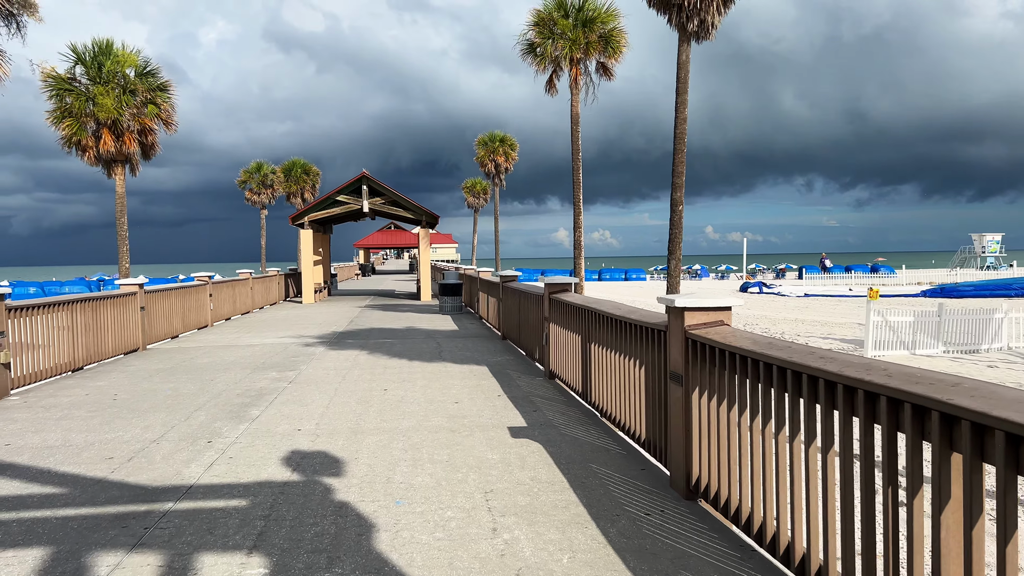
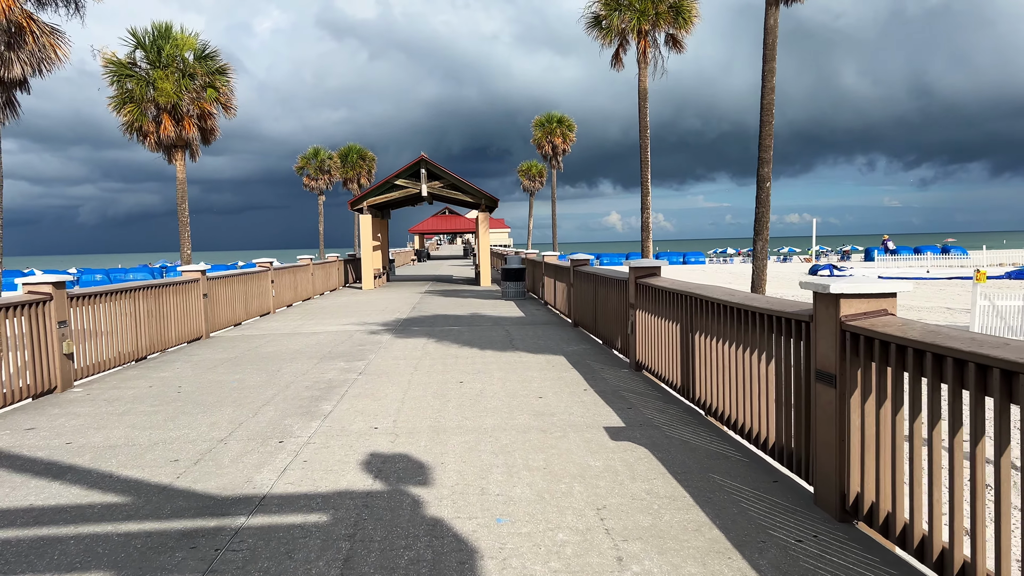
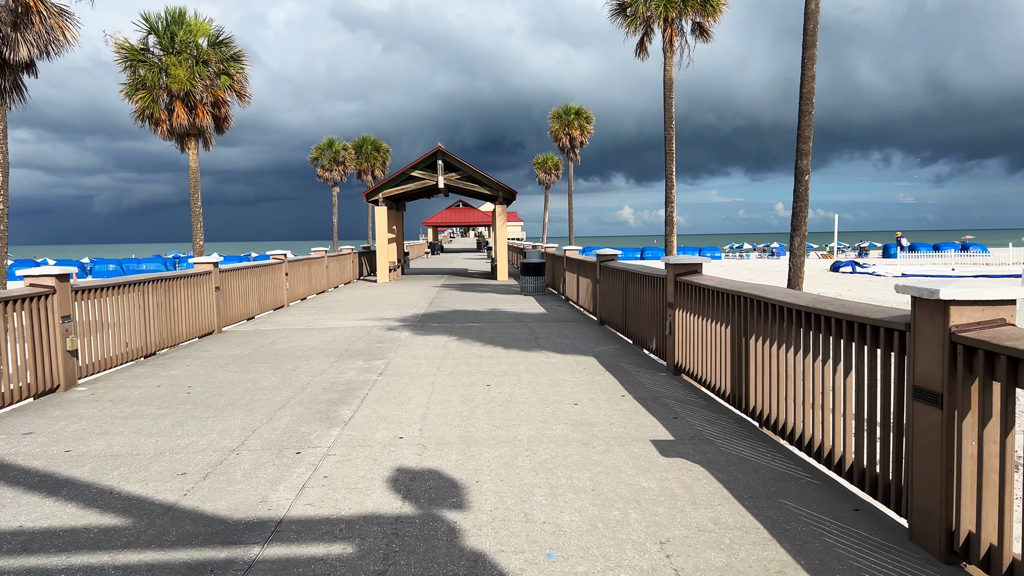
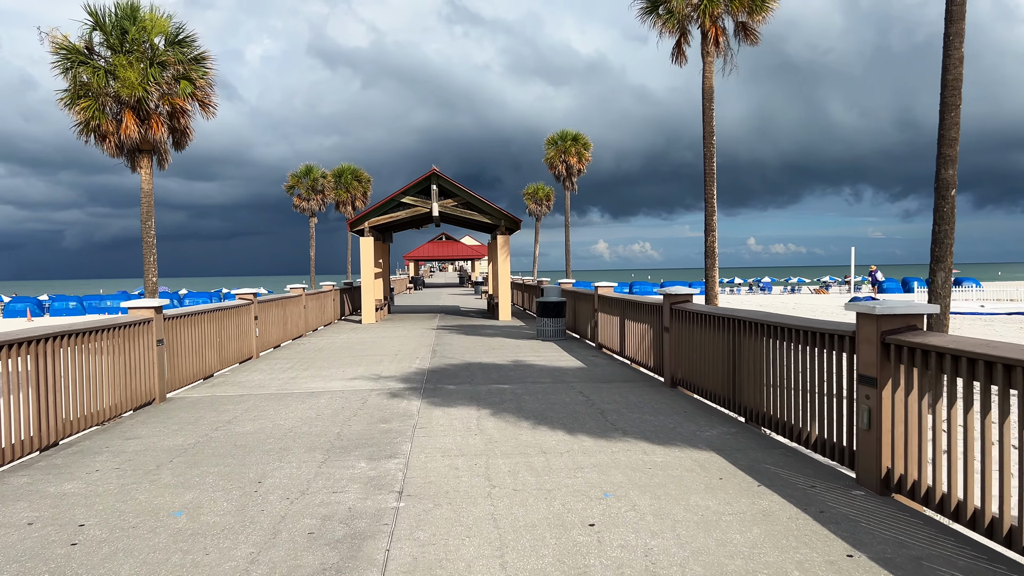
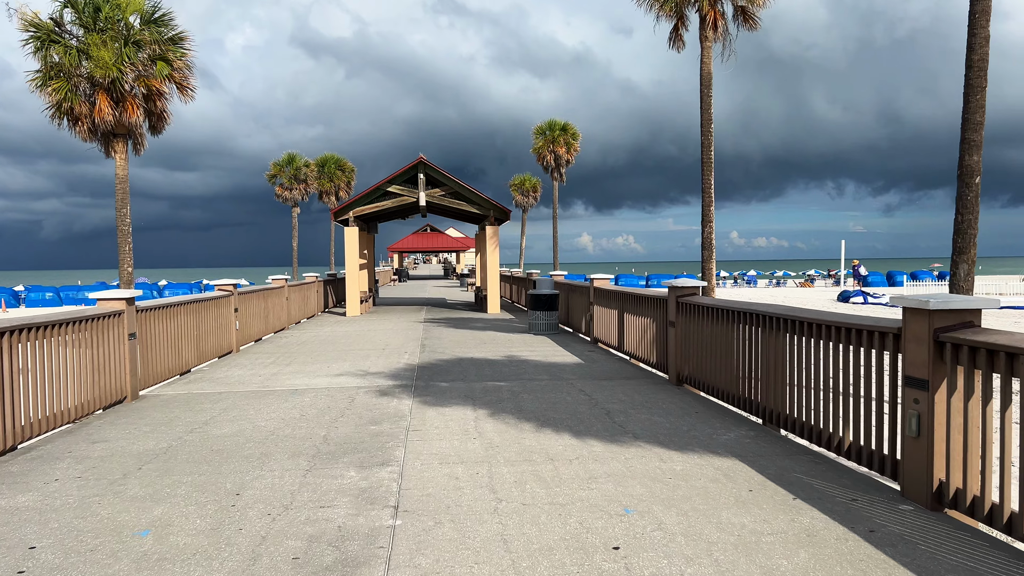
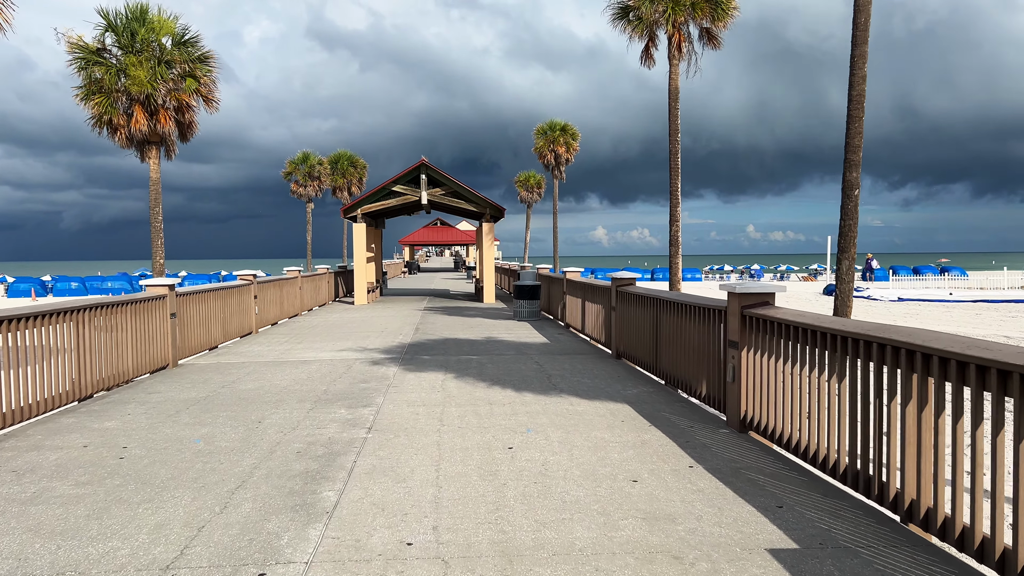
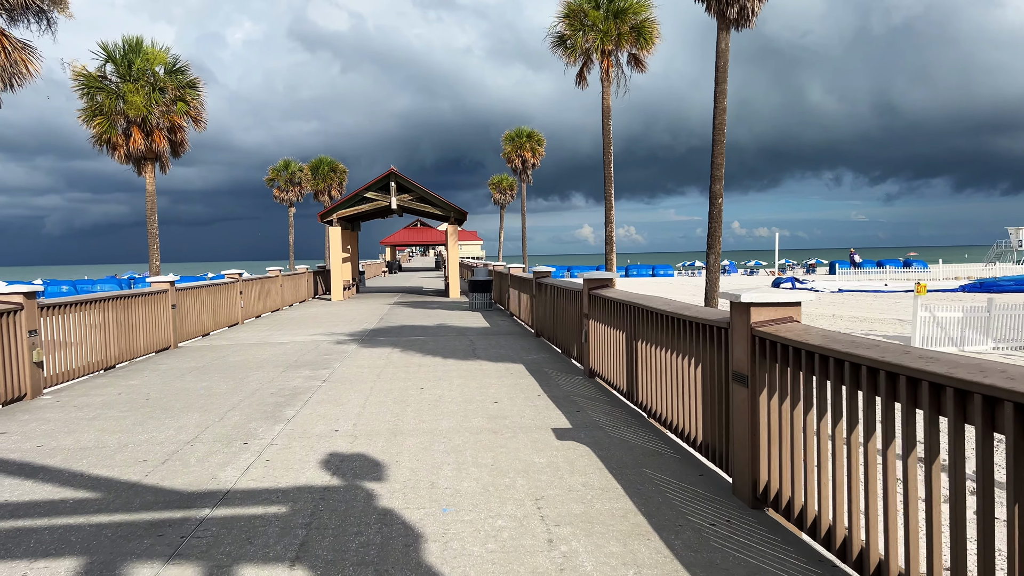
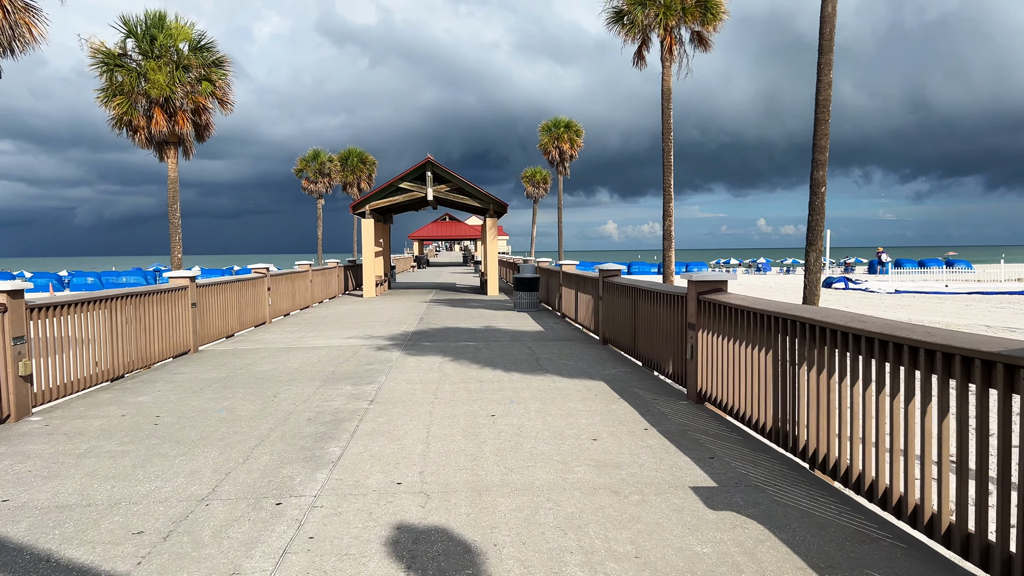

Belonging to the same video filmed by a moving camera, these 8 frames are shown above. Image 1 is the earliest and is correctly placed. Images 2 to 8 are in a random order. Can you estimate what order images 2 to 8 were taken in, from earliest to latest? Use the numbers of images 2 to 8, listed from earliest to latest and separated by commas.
7, 2, 3, 8, 6, 4, 5
